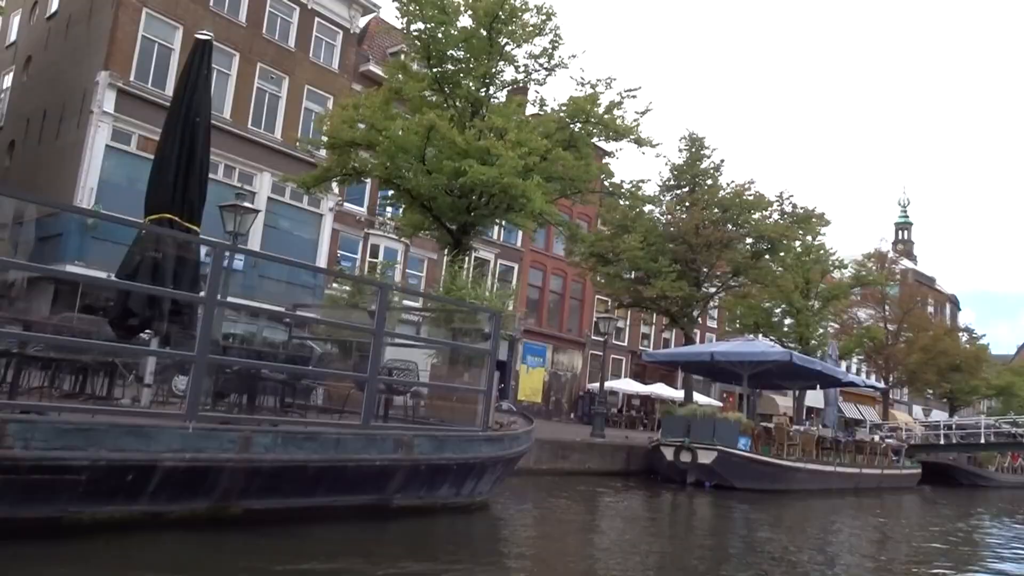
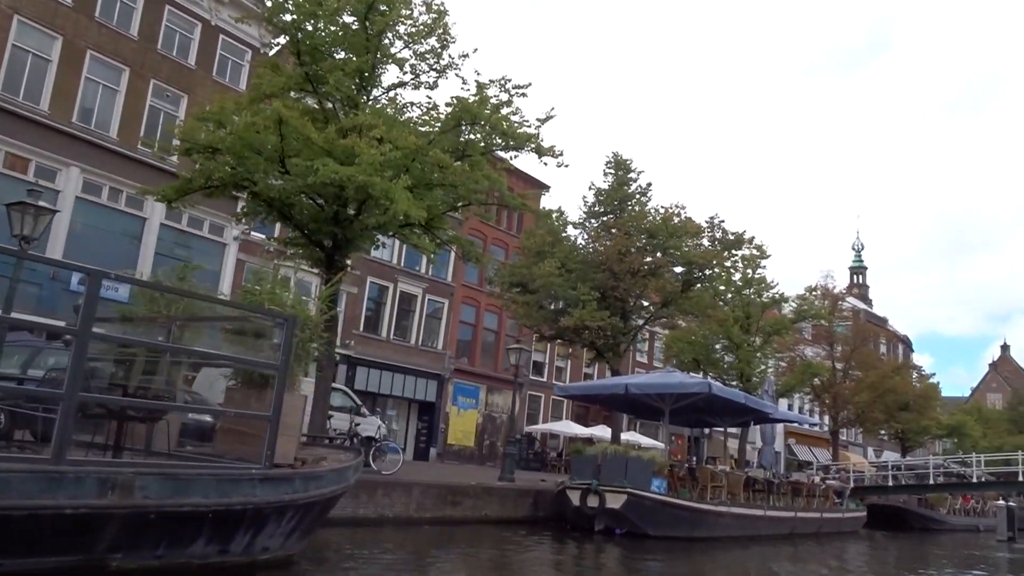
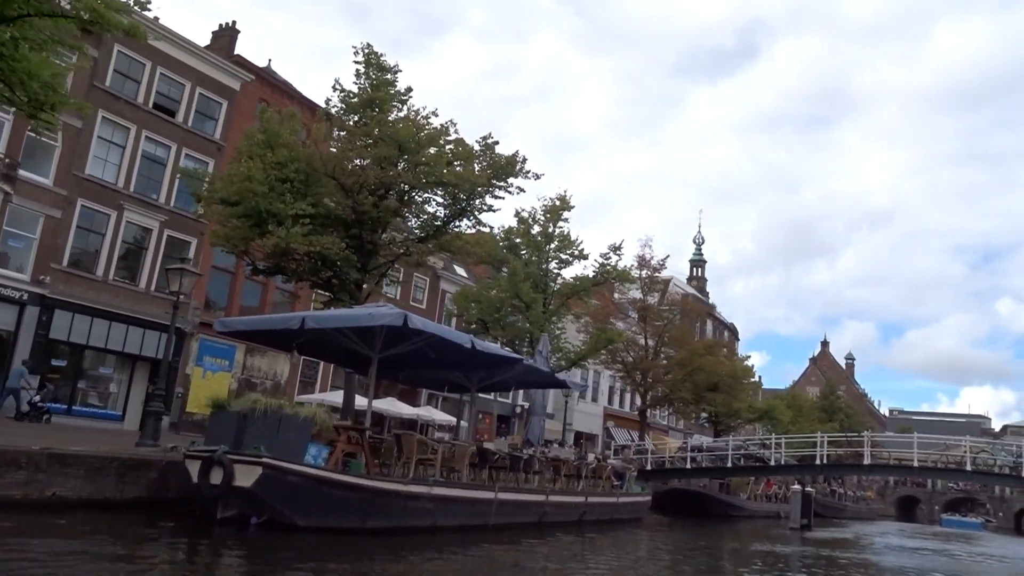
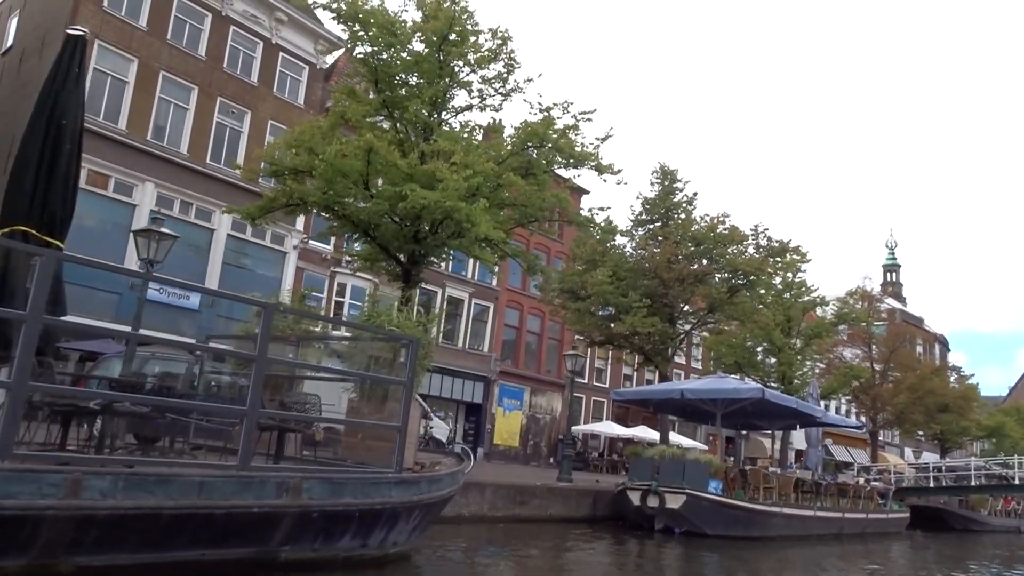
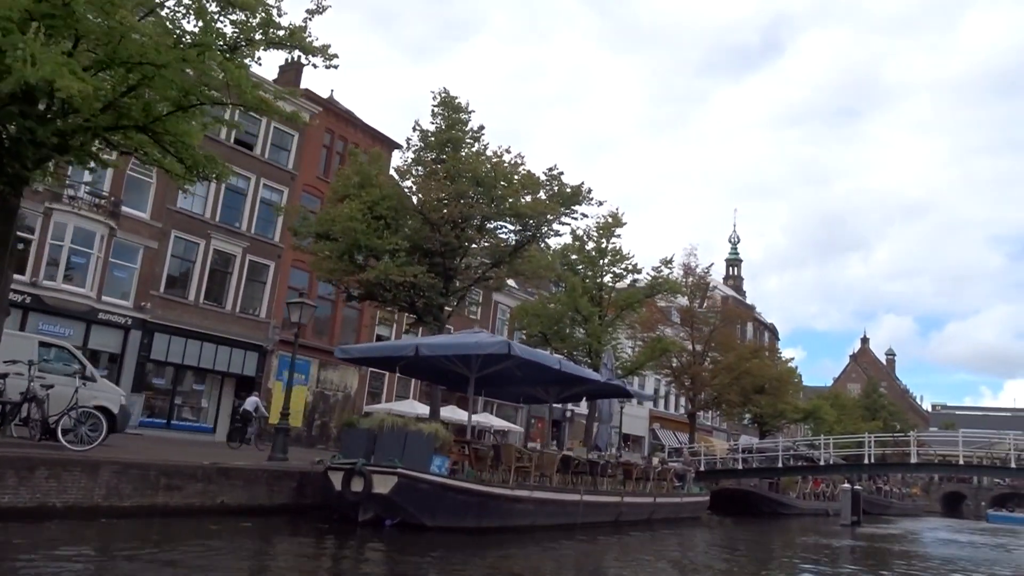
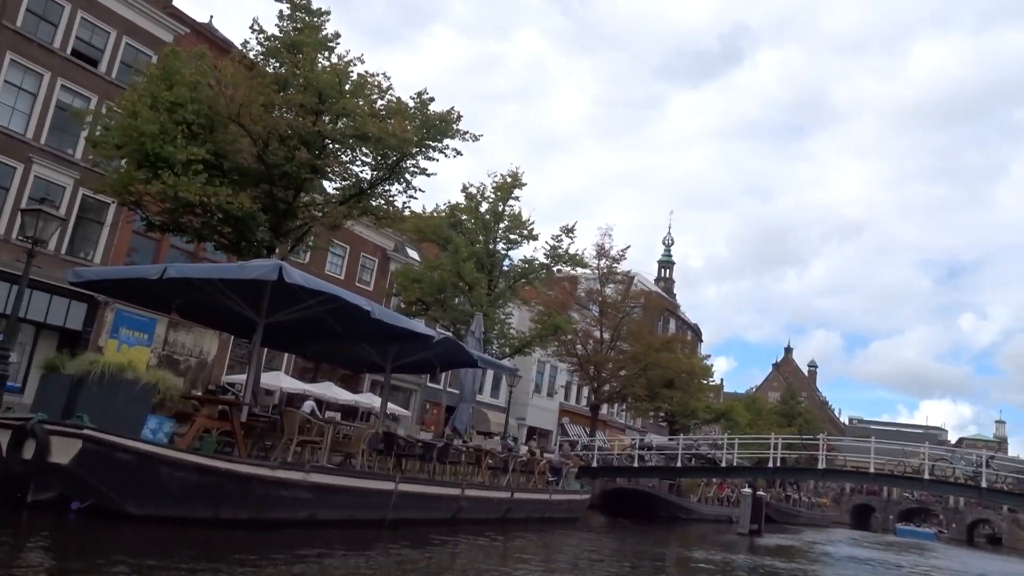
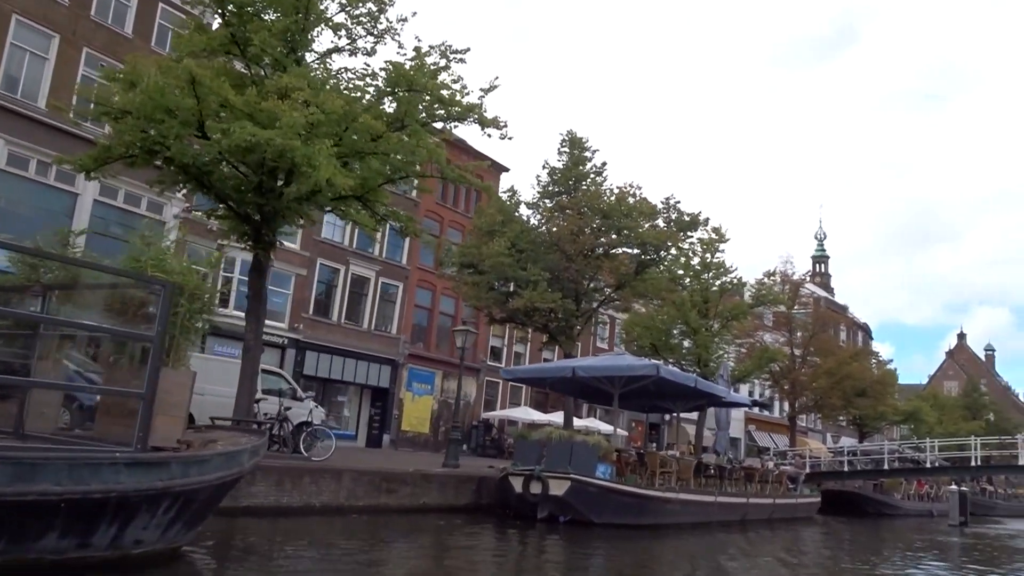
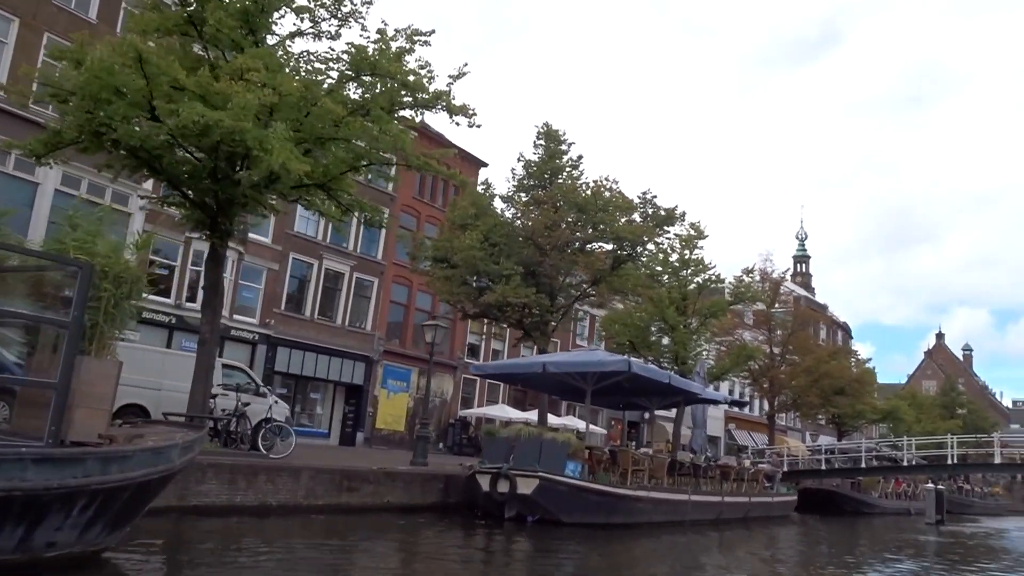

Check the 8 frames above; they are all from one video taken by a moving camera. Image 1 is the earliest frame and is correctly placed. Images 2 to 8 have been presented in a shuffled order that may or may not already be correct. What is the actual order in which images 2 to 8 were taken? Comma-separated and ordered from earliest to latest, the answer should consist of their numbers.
4, 2, 7, 8, 5, 3, 6
